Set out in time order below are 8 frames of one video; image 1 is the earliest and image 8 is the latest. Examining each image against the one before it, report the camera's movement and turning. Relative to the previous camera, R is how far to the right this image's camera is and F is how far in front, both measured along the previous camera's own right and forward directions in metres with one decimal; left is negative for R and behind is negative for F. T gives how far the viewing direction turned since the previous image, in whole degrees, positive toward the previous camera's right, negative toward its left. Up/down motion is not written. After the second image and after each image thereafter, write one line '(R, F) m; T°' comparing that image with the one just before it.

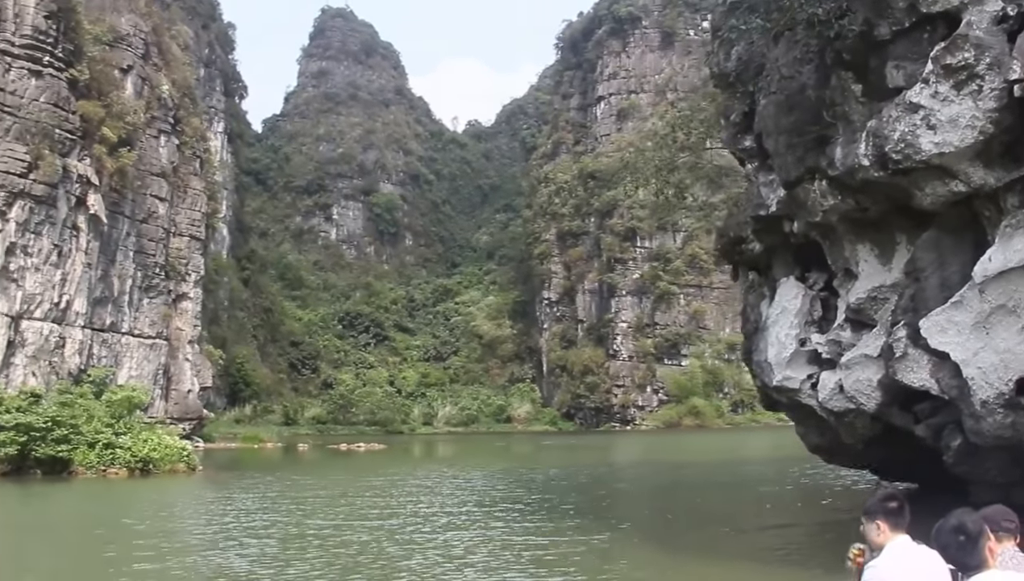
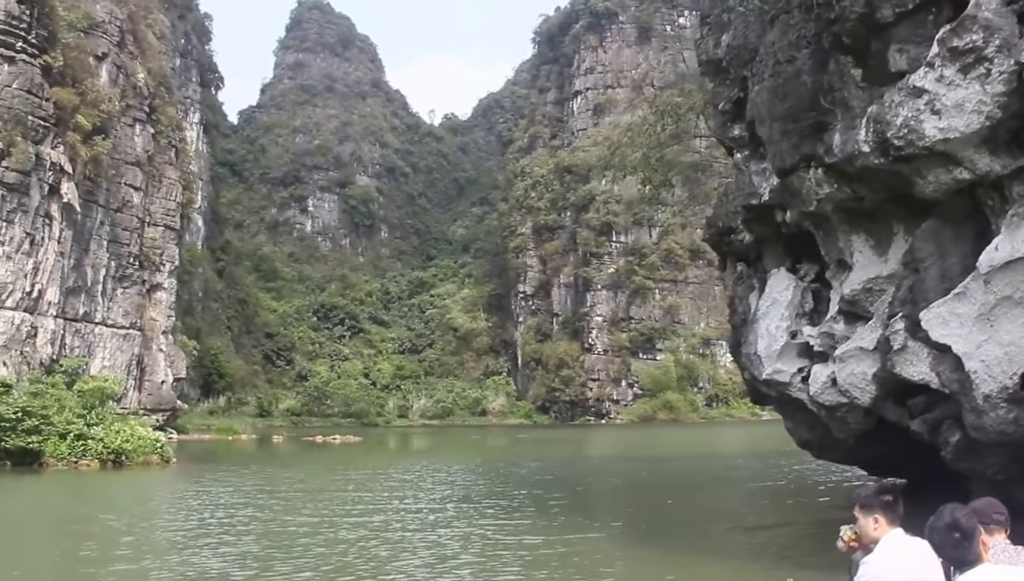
(-0.1, -0.1) m; +2°
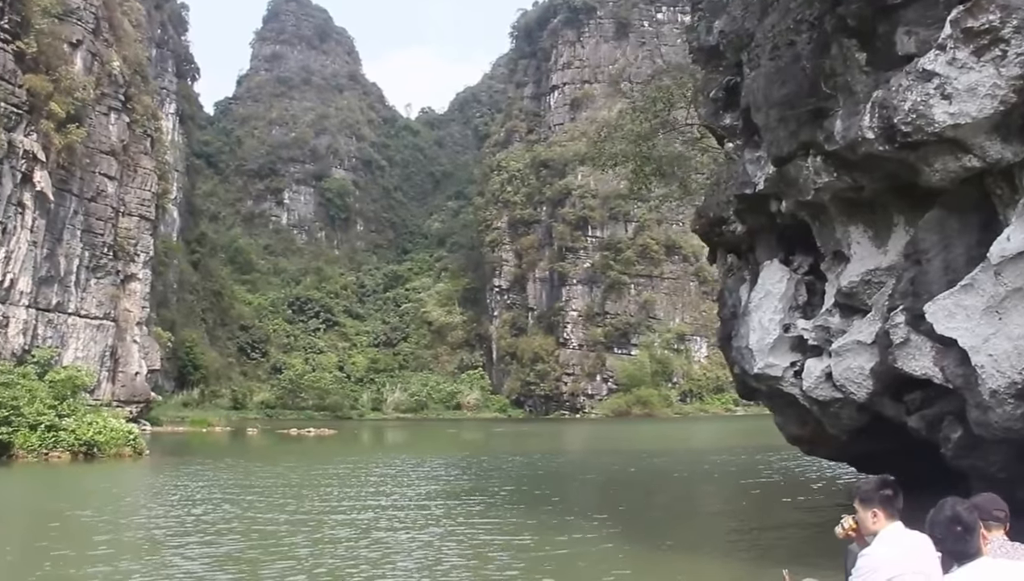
(-0.1, 0.0) m; +2°
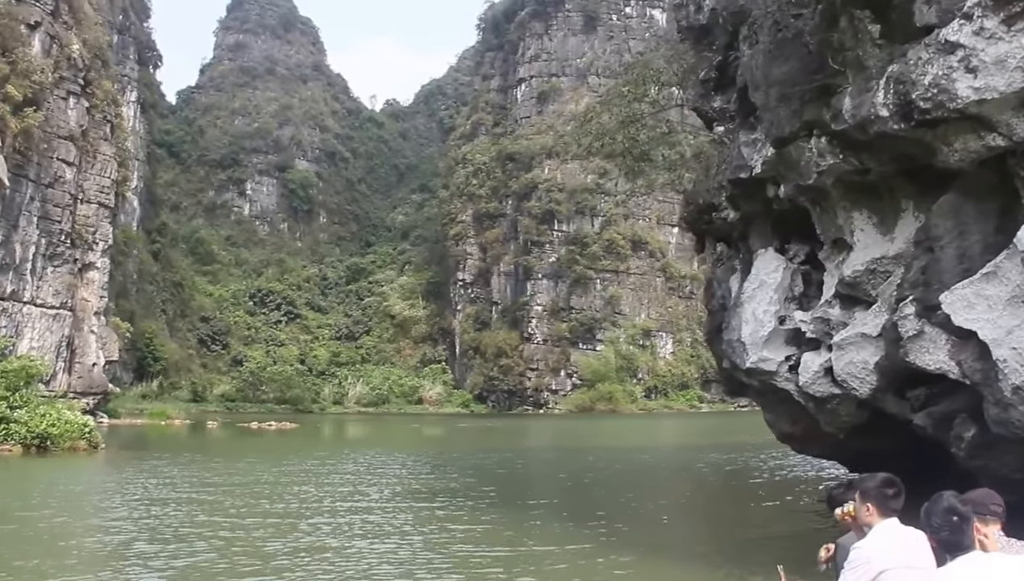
(-0.2, +0.2) m; +2°
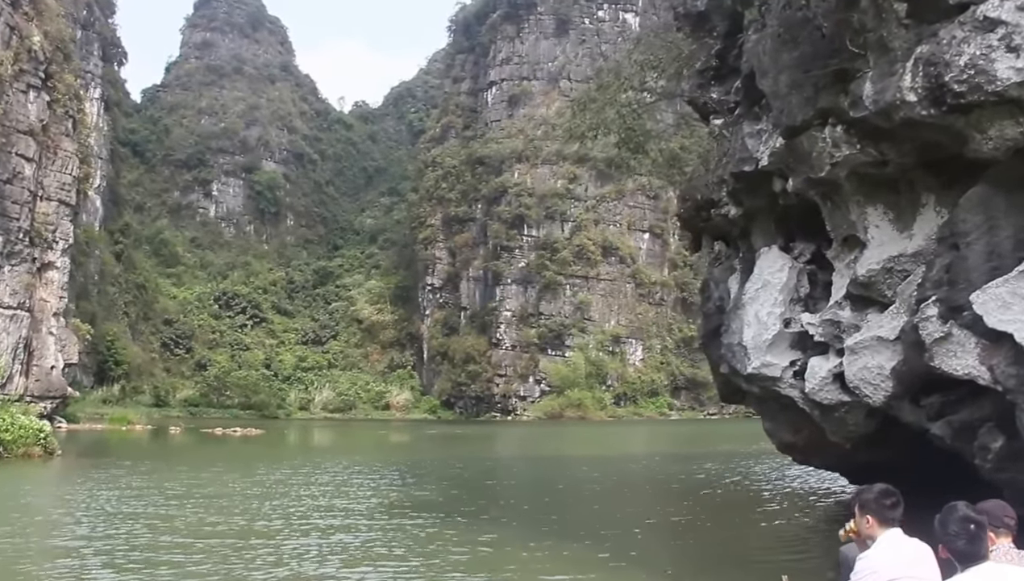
(-0.2, +0.5) m; +2°
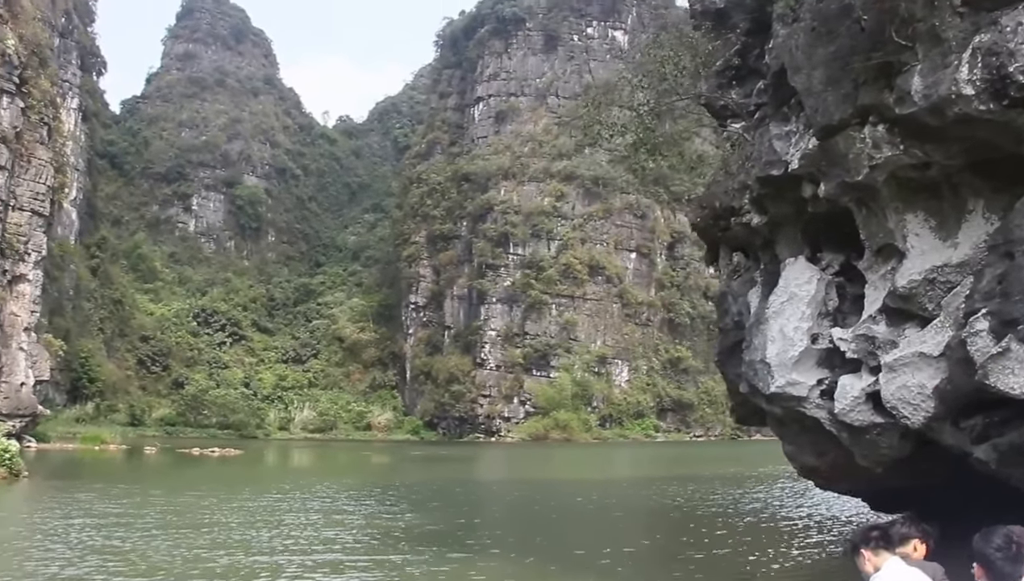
(-0.2, +0.7) m; +1°
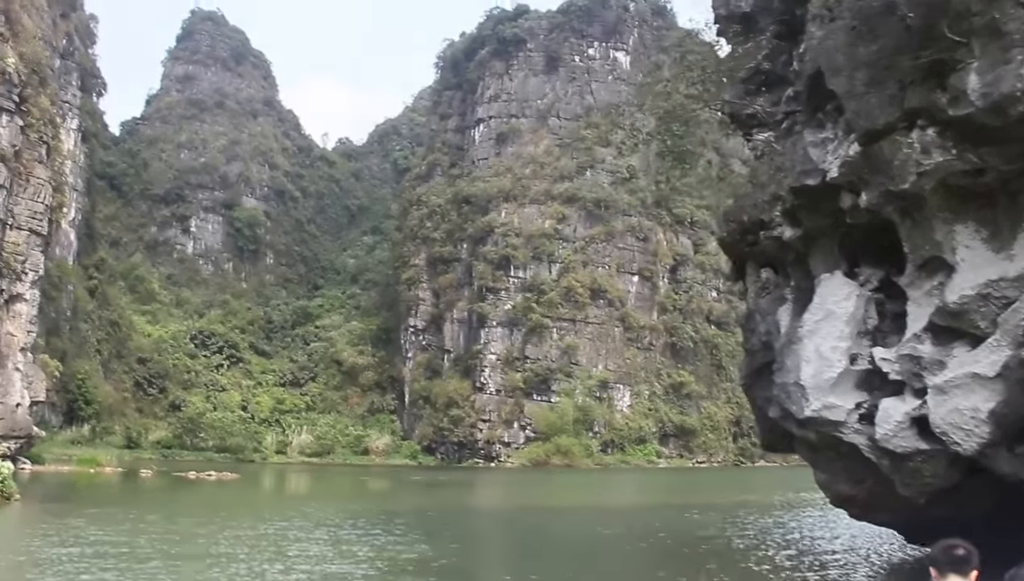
(-0.3, +0.4) m; 0°
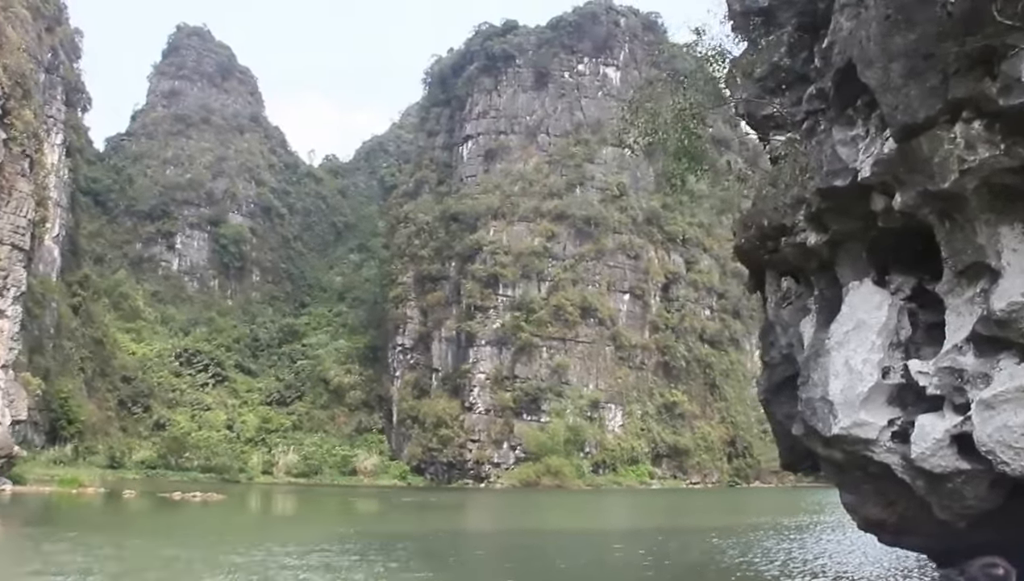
(-0.3, +0.4) m; +1°
